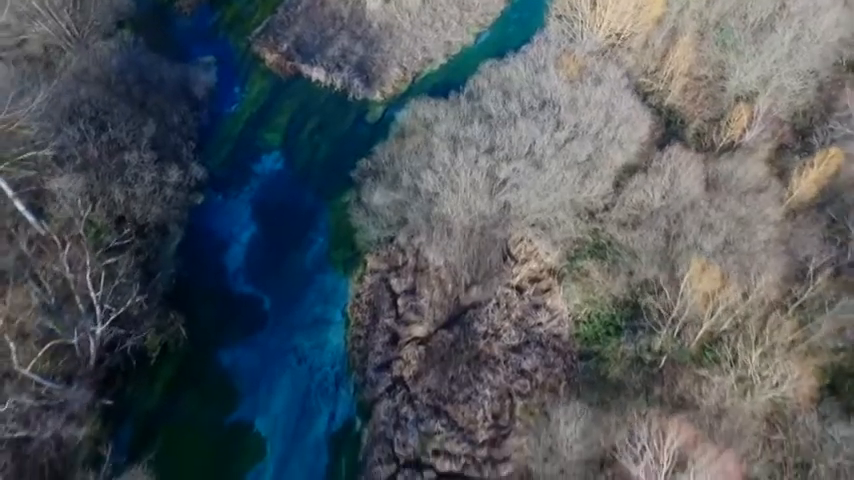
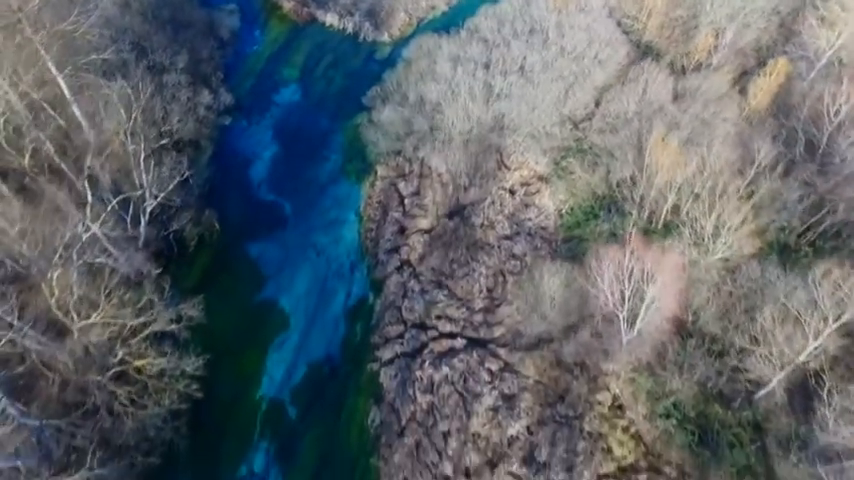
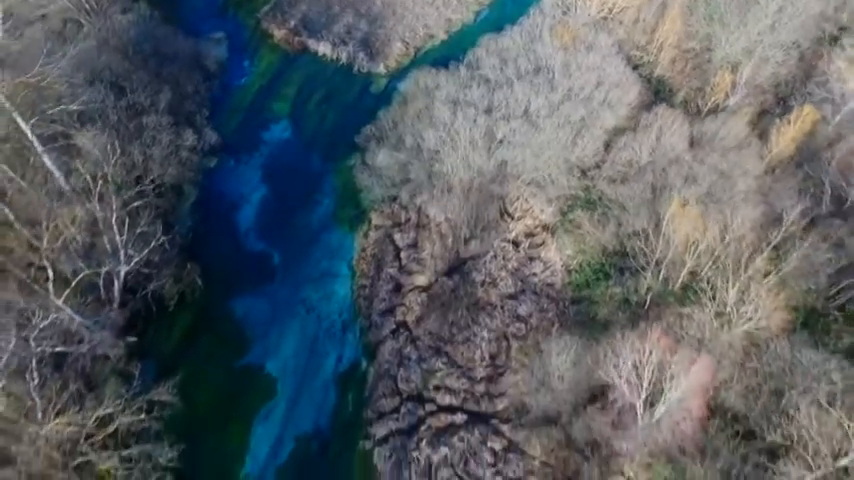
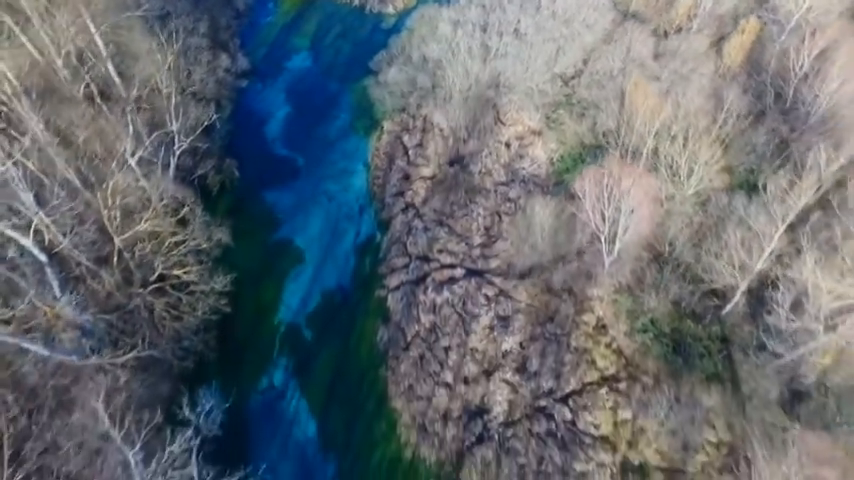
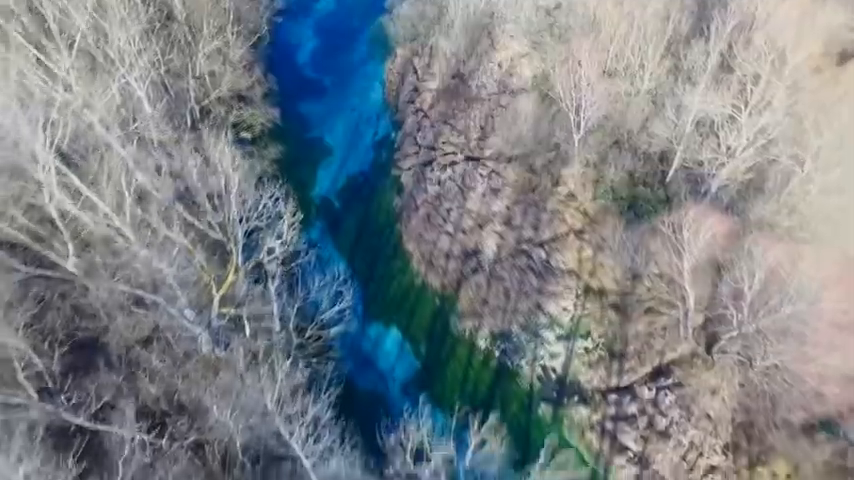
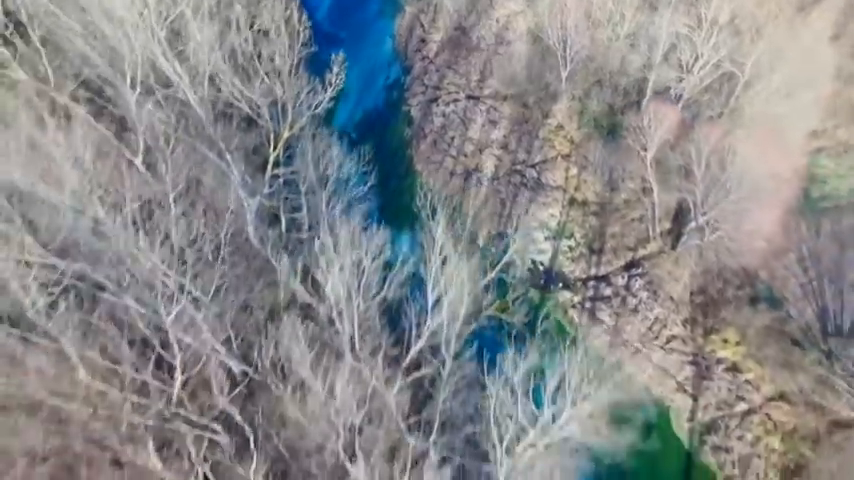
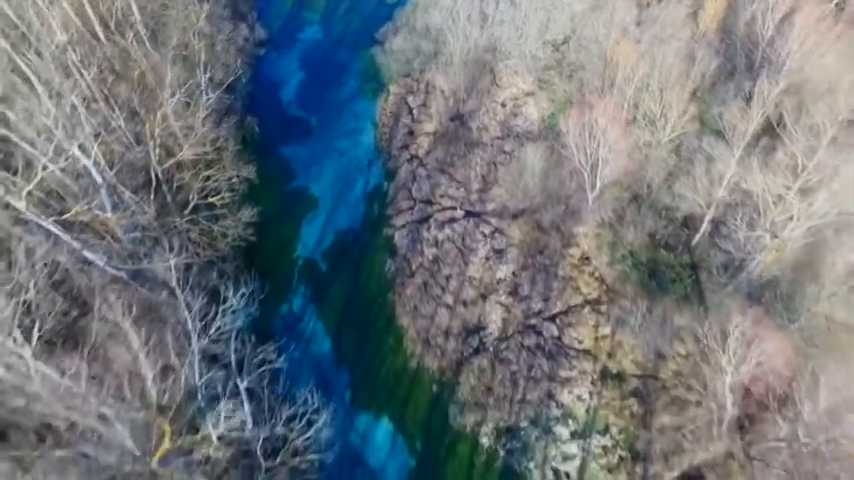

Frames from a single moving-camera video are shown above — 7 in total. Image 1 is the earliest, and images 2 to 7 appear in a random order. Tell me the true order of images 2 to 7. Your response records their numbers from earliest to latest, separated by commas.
3, 2, 4, 7, 5, 6
